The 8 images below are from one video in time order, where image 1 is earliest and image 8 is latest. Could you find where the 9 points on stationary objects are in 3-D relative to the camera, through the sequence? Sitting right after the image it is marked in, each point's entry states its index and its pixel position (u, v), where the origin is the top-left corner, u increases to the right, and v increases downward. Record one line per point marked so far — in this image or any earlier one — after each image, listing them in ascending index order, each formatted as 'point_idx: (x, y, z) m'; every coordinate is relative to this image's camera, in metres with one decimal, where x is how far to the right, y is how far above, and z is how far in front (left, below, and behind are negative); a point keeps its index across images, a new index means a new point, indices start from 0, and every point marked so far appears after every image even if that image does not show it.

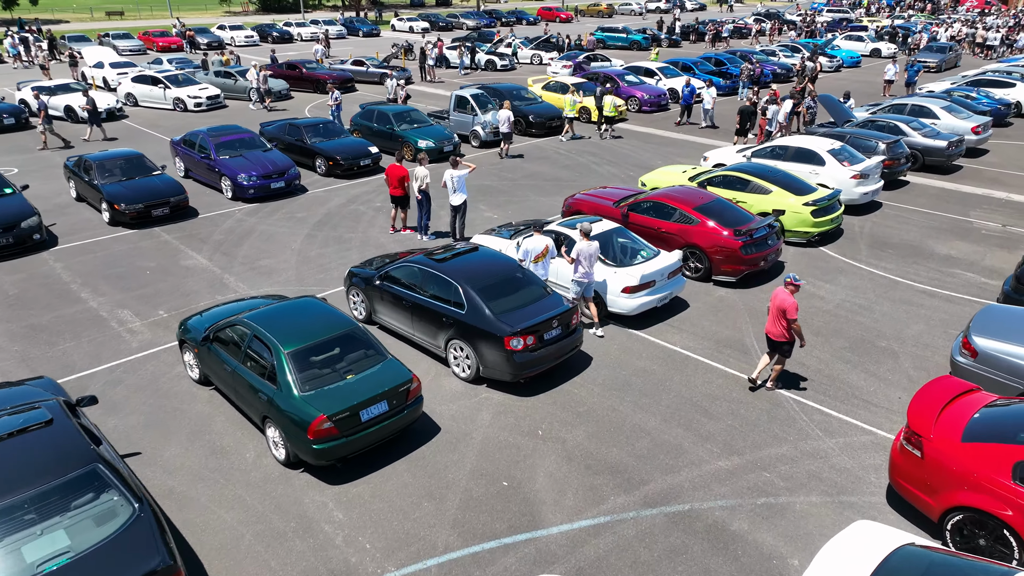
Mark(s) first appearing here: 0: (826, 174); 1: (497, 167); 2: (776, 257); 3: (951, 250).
0: (+7.4, +2.7, +15.4) m
1: (-0.4, +3.5, +18.9) m
2: (+4.9, +0.5, +12.2) m
3: (+9.1, +0.8, +13.5) m
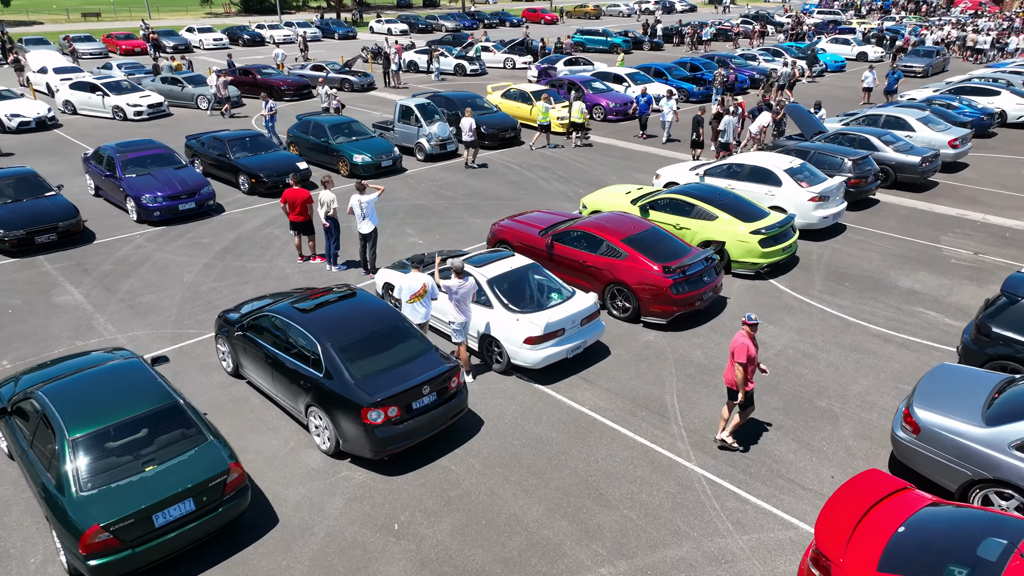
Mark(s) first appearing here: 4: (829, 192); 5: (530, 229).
0: (+5.8, +2.0, +14.0) m
1: (-2.0, +2.8, +17.5) m
2: (+3.4, -0.1, +10.9) m
3: (+7.6, +0.1, +12.2) m
4: (+6.8, +2.1, +13.9) m
5: (+0.3, +1.1, +12.1) m
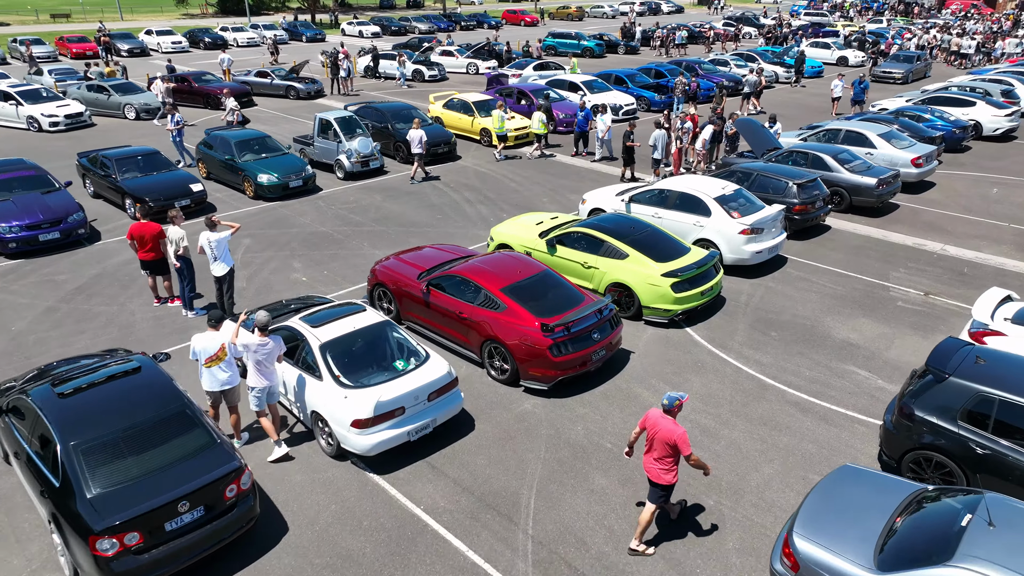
0: (+3.8, +1.2, +12.5) m
1: (-4.0, +1.9, +16.0) m
2: (+1.4, -1.0, +9.3) m
3: (+5.6, -0.7, +10.6) m
4: (+4.8, +1.2, +12.4) m
5: (-1.7, +0.3, +10.5) m
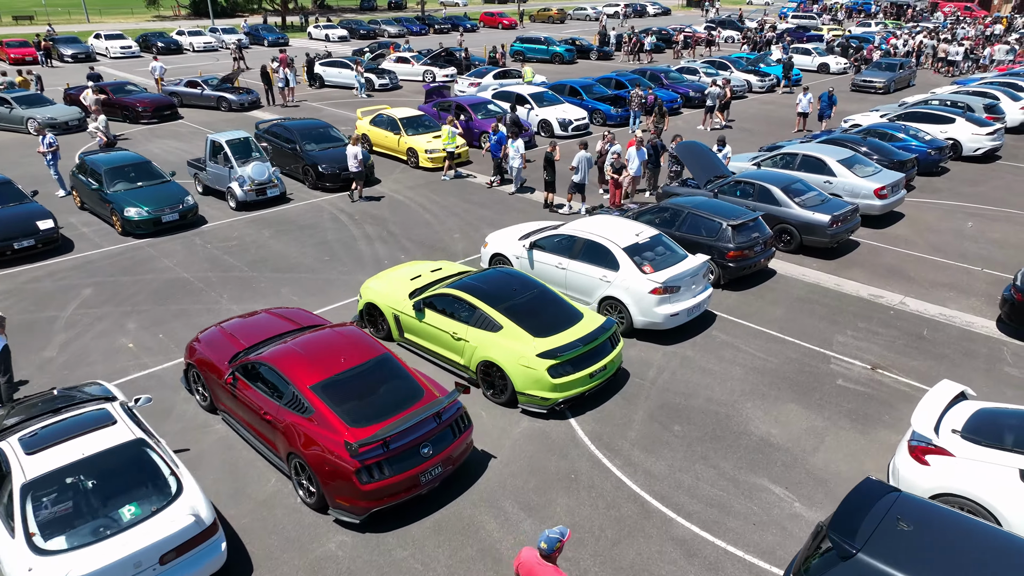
0: (+1.7, +0.1, +10.4) m
1: (-6.1, +0.9, +13.9) m
2: (-0.7, -2.1, +7.3) m
3: (+3.4, -1.8, +8.6) m
4: (+2.7, +0.2, +10.3) m
5: (-3.8, -0.8, +8.5) m
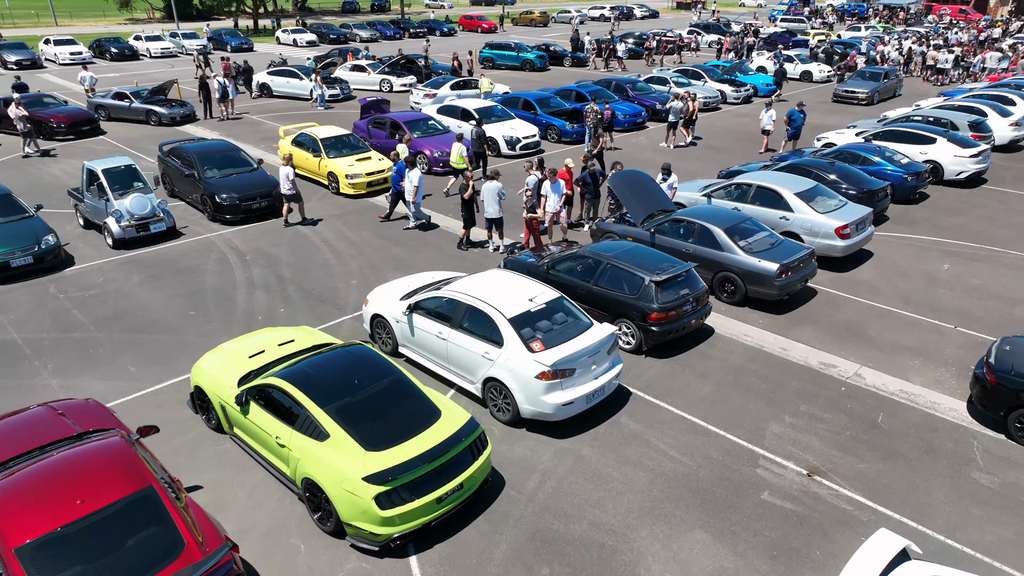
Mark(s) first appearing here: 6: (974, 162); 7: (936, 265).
0: (-0.1, -1.0, +8.5) m
1: (-8.0, -0.2, +12.0) m
2: (-2.6, -3.1, +5.3) m
3: (+1.6, -2.9, +6.7) m
4: (+0.8, -0.9, +8.4) m
5: (-5.6, -1.9, +6.6) m
6: (+13.0, +3.5, +18.3) m
7: (+8.9, +0.5, +13.7) m
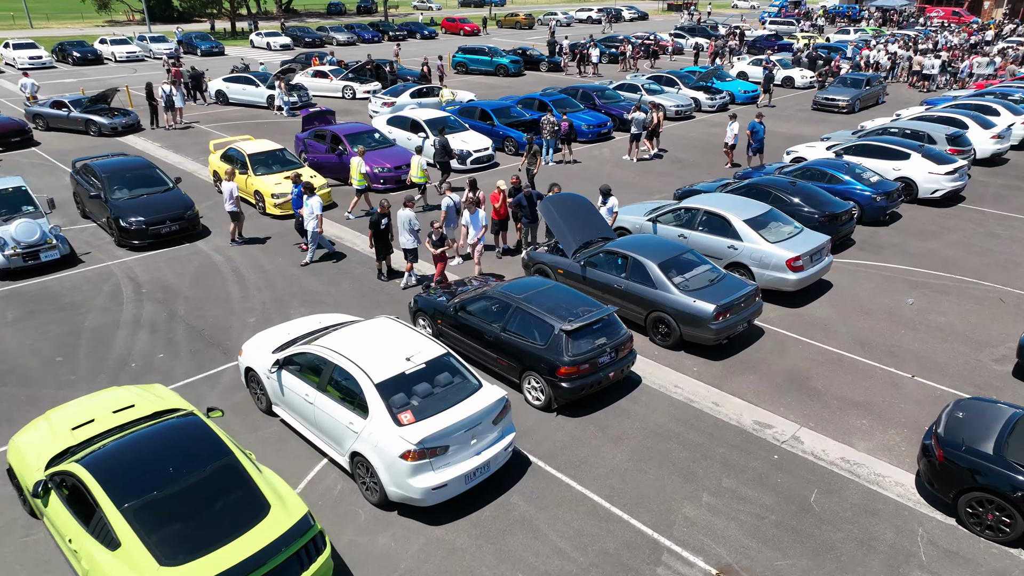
0: (-1.6, -1.7, +7.3) m
1: (-9.5, -0.9, +10.7) m
2: (-4.1, -3.8, +4.1) m
3: (+0.1, -3.6, +5.4) m
4: (-0.7, -1.6, +7.2) m
5: (-7.1, -2.6, +5.3) m
6: (+11.5, +2.9, +17.1) m
7: (+7.4, -0.2, +12.4) m
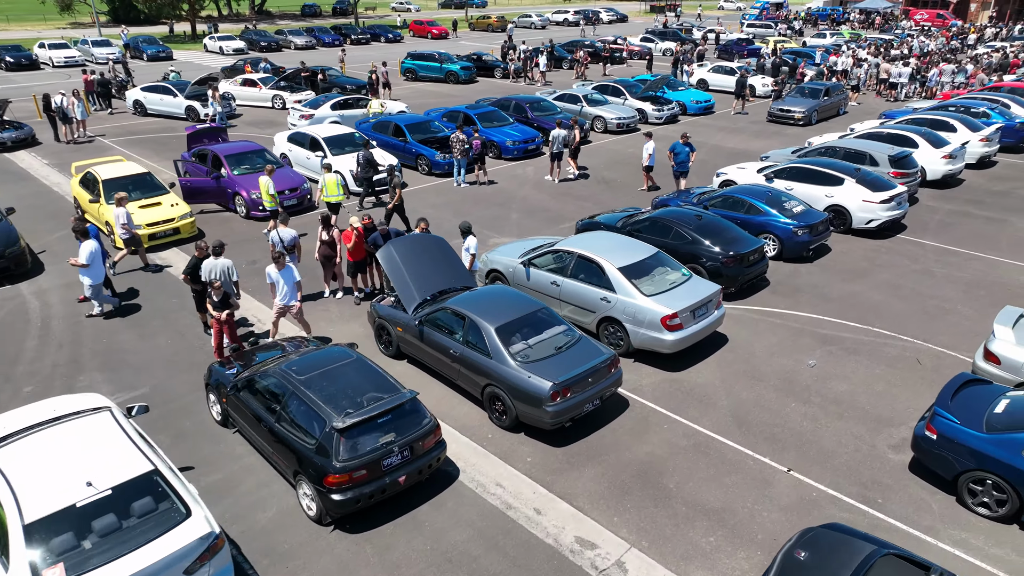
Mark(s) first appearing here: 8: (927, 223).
0: (-4.3, -2.6, +5.5) m
1: (-12.2, -1.8, +9.0) m
2: (-6.7, -4.7, +2.3) m
3: (-2.6, -4.5, +3.7) m
4: (-3.3, -2.5, +5.4) m
5: (-9.8, -3.5, +3.5) m
6: (+8.8, +1.9, +15.3) m
7: (+4.7, -1.2, +10.7) m
8: (+10.7, +1.7, +16.7) m
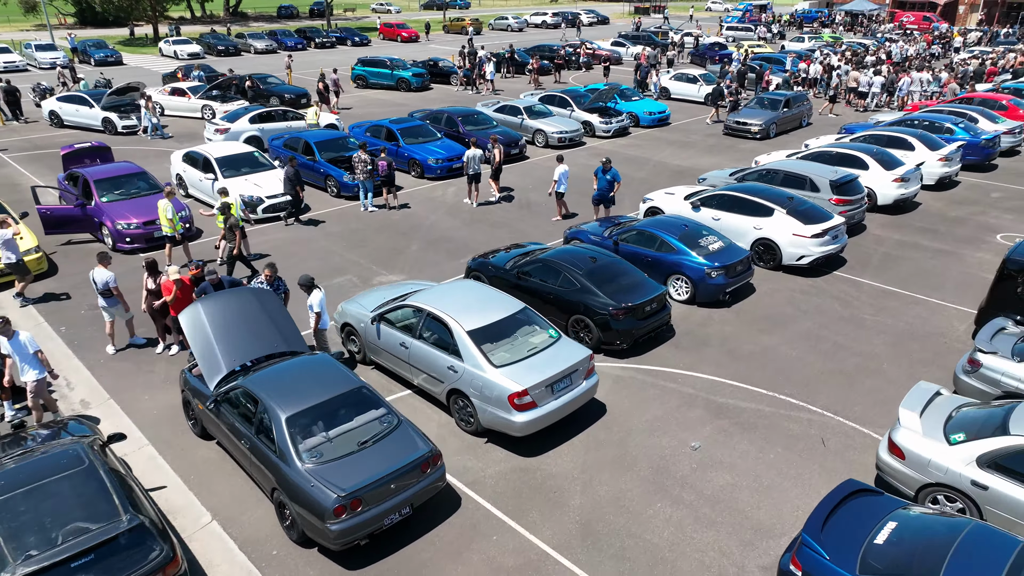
0: (-6.6, -3.5, +3.9) m
1: (-14.5, -2.8, +7.3) m
2: (-9.1, -5.7, +0.7) m
3: (-4.9, -5.5, +2.0) m
4: (-5.7, -3.5, +3.8) m
5: (-12.1, -4.4, +1.9) m
6: (+6.5, +1.0, +13.7) m
7: (+2.4, -2.1, +9.0) m
8: (+8.4, +0.8, +15.1) m
